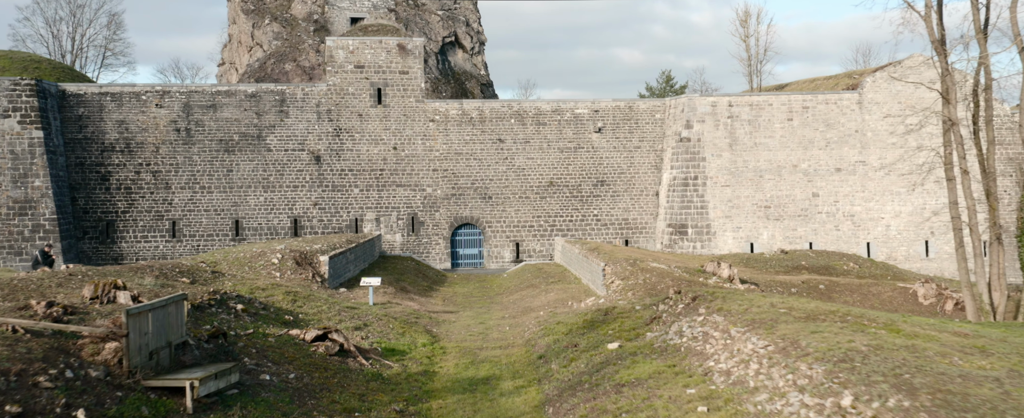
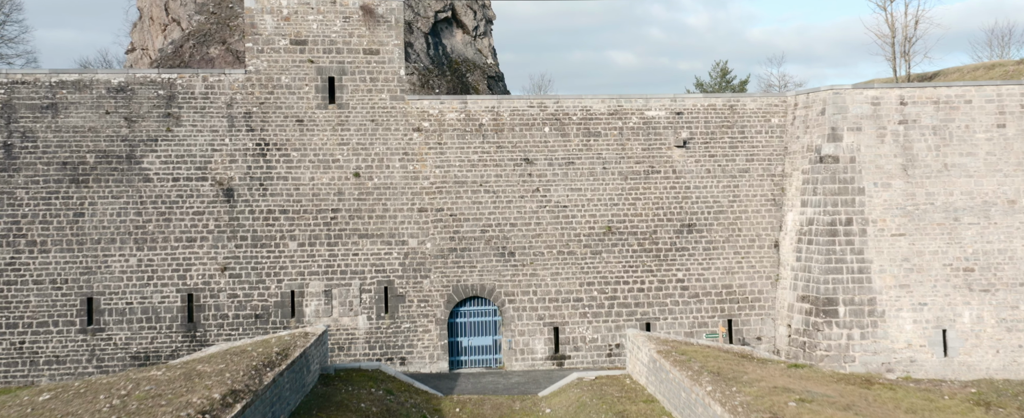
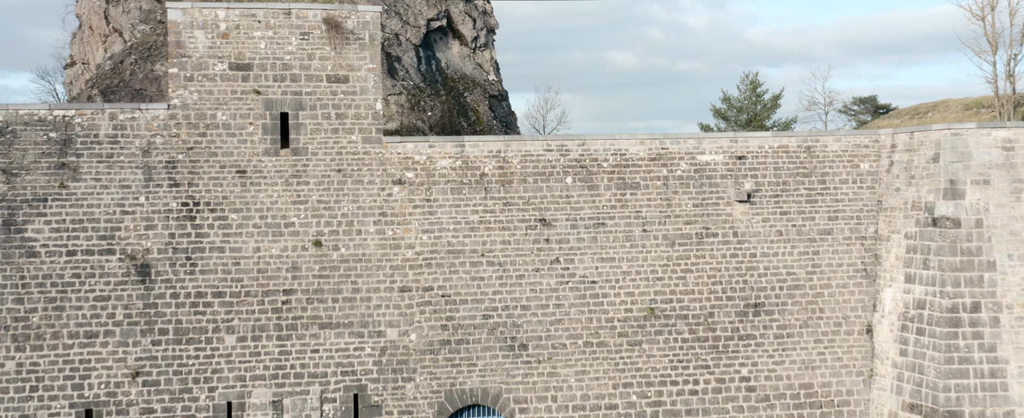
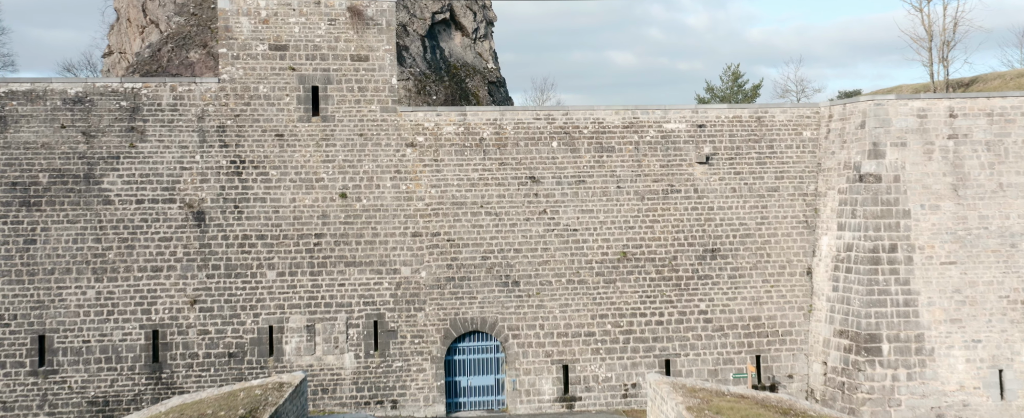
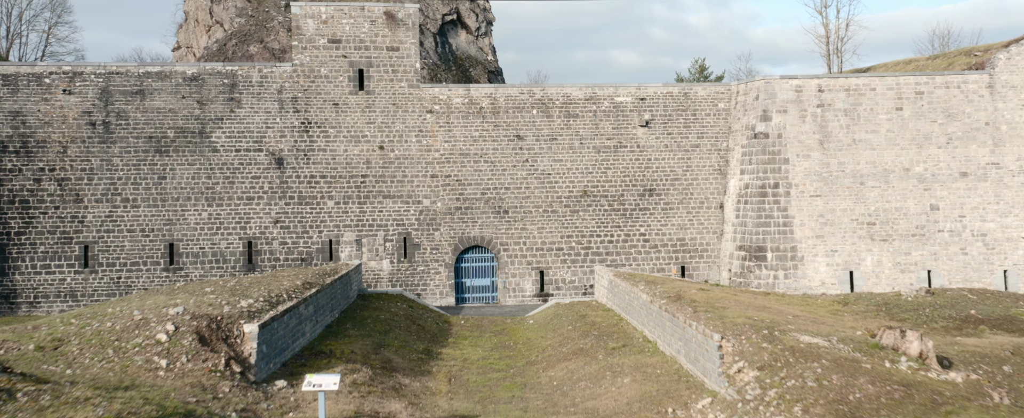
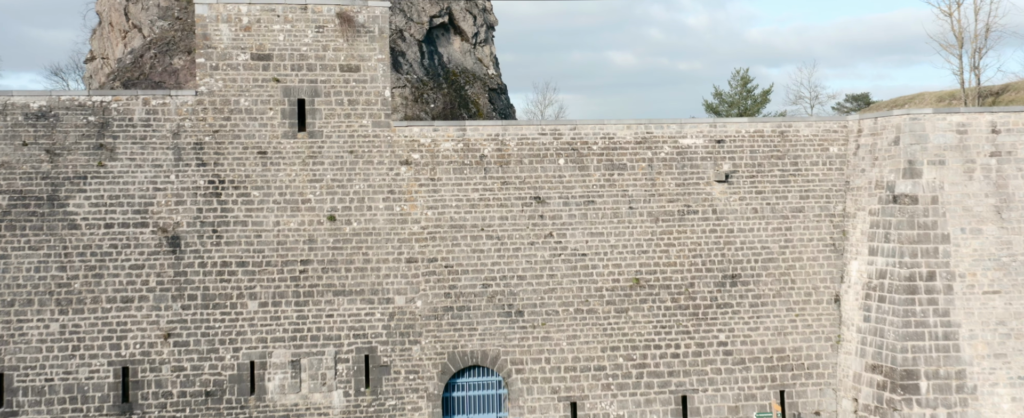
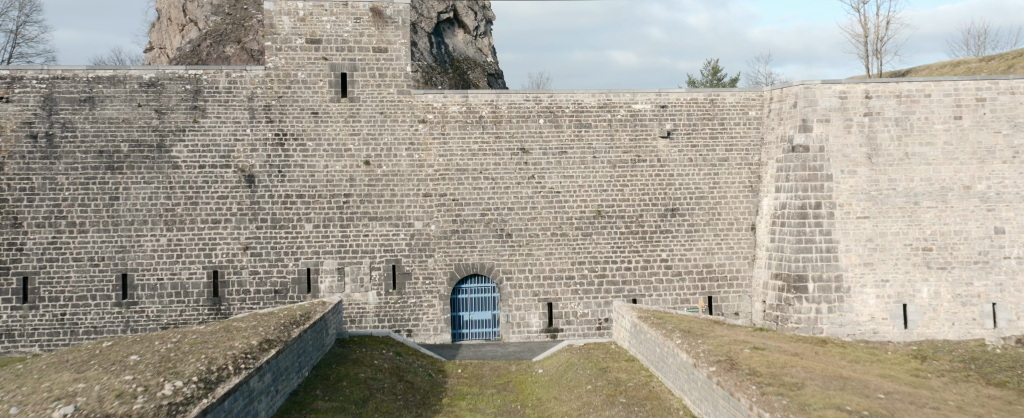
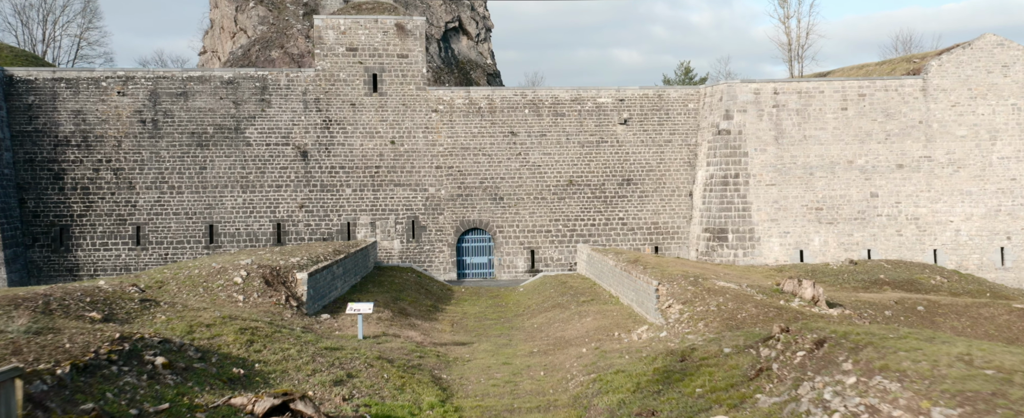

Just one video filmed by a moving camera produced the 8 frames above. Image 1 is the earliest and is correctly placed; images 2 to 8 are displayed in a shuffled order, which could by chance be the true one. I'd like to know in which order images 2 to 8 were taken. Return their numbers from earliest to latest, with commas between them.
8, 5, 7, 2, 4, 6, 3
